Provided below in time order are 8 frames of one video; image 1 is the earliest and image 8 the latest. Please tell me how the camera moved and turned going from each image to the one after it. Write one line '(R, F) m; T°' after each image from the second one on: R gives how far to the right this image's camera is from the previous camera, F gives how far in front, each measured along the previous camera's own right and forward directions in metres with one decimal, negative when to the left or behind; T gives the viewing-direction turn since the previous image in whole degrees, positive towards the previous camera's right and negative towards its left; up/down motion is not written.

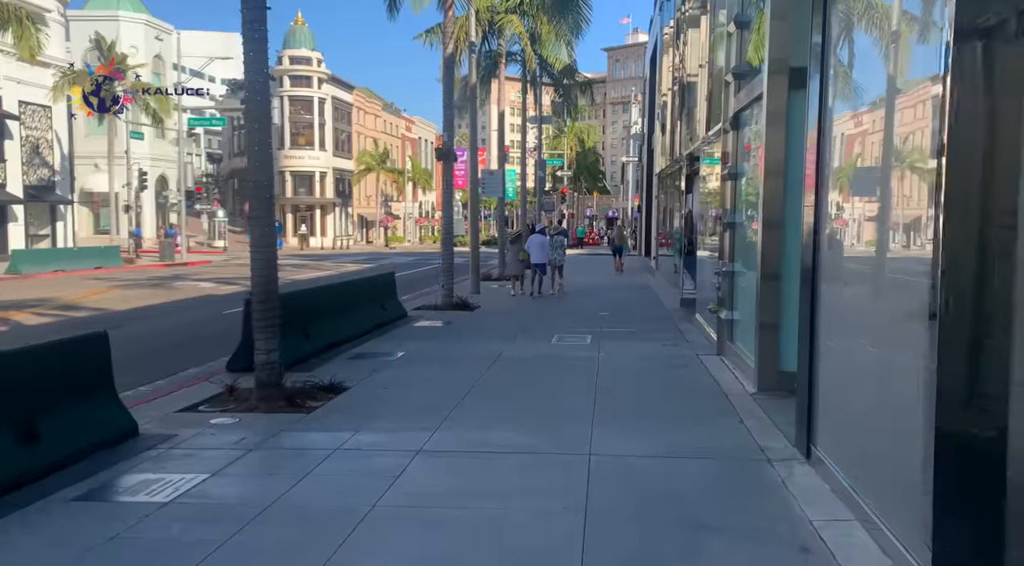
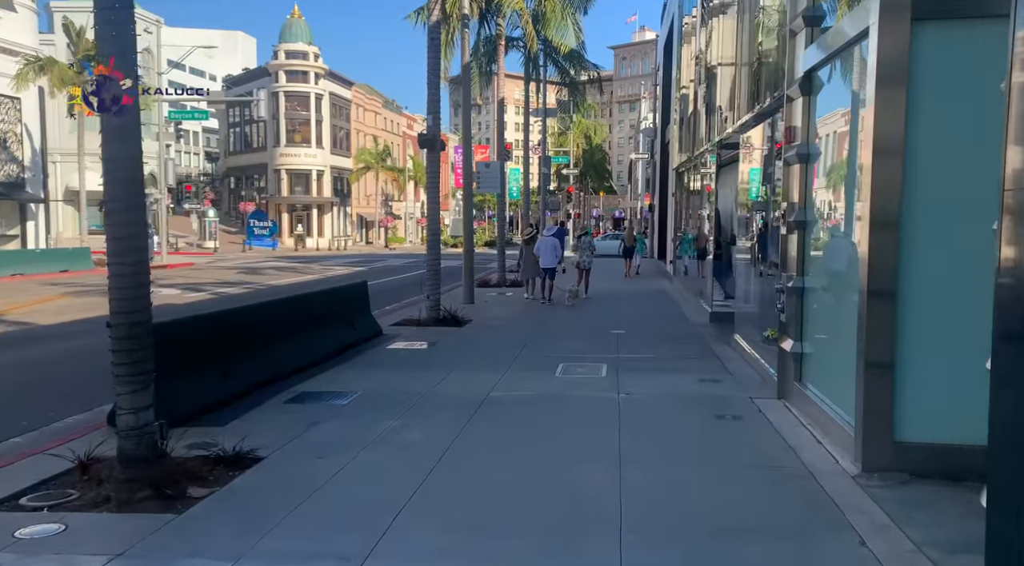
(+0.1, +2.6) m; 0°
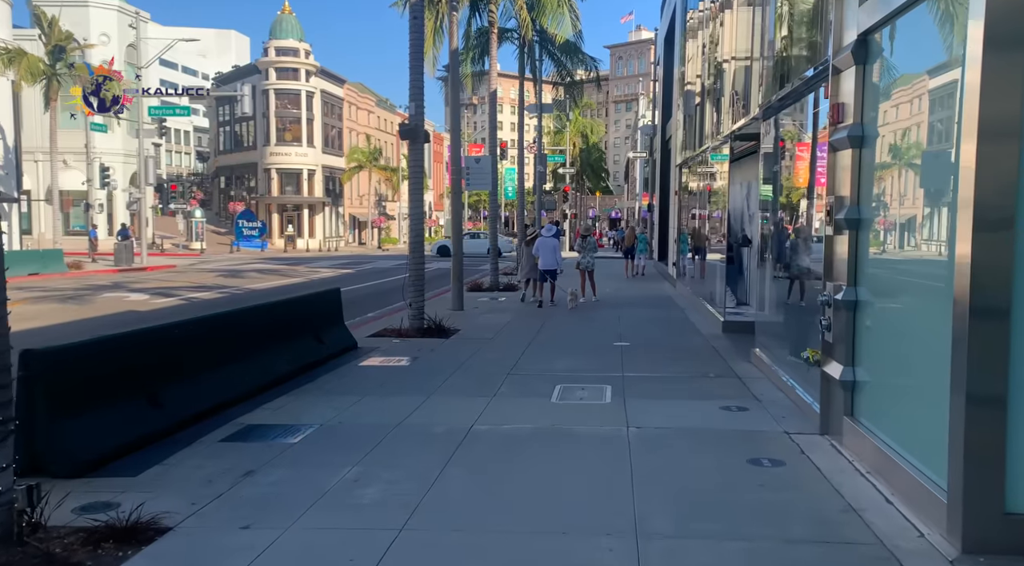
(+0.1, +1.4) m; 0°
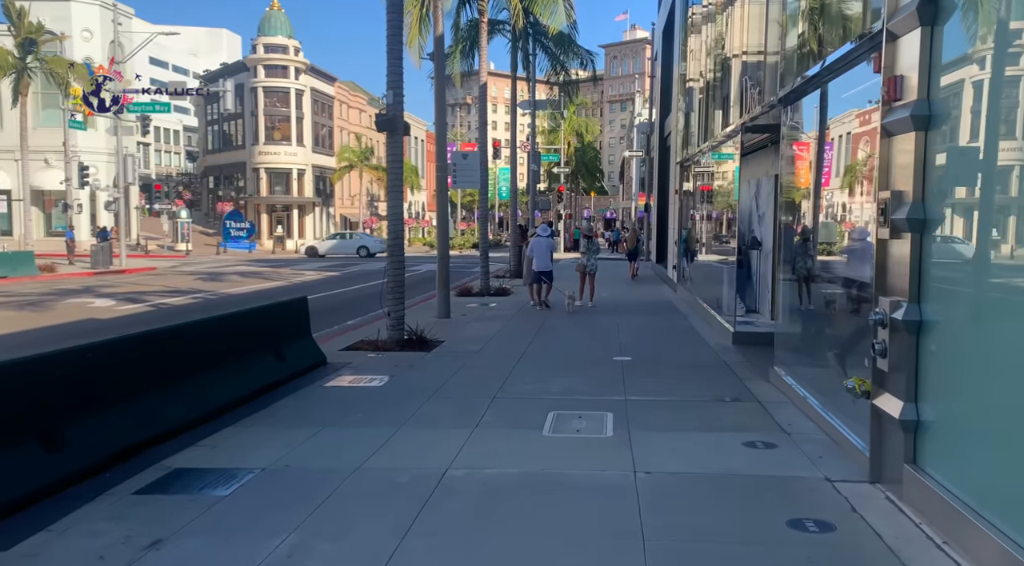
(+0.1, +1.2) m; 0°
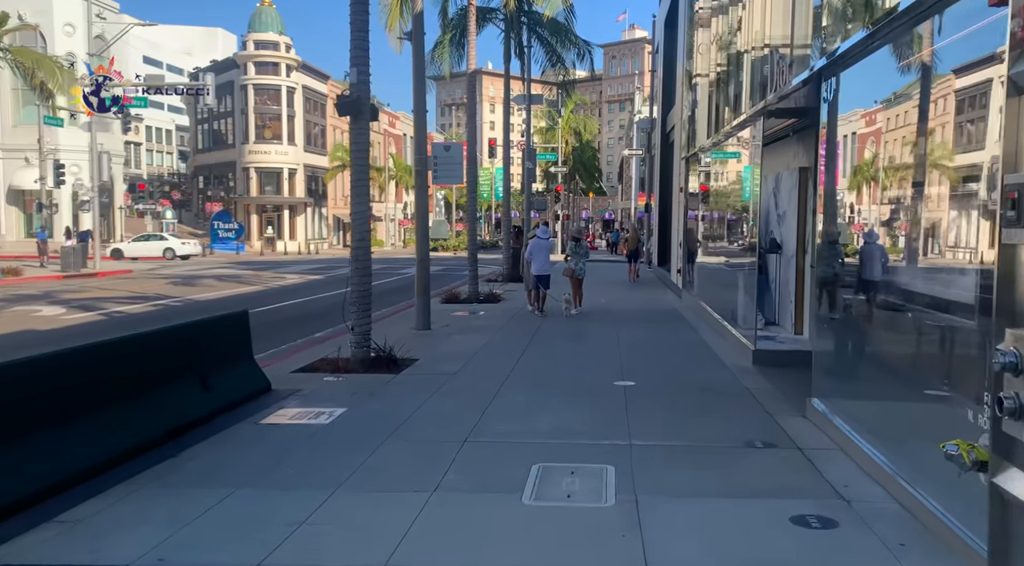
(+0.2, +1.6) m; 0°
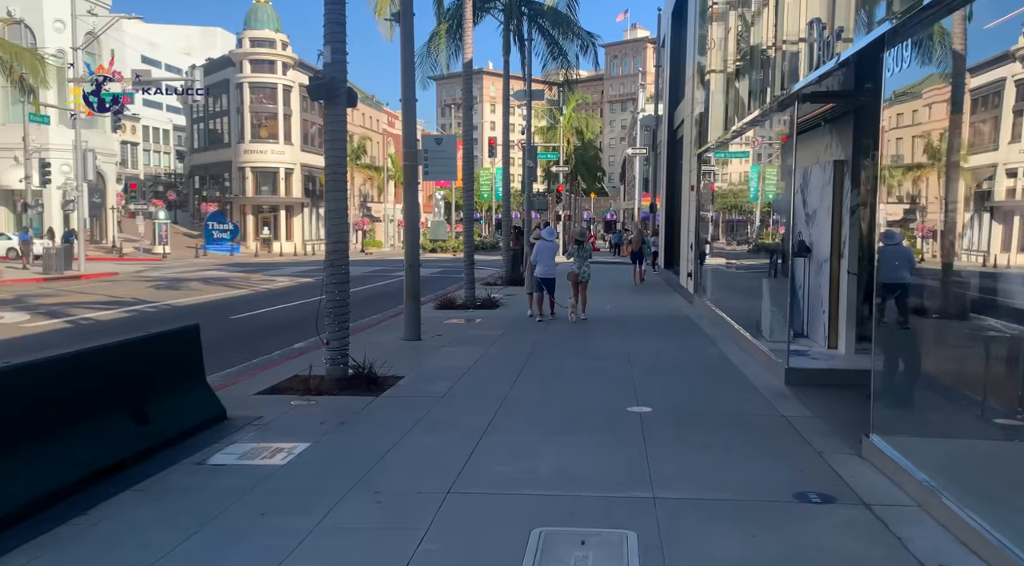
(0.0, +1.2) m; 0°
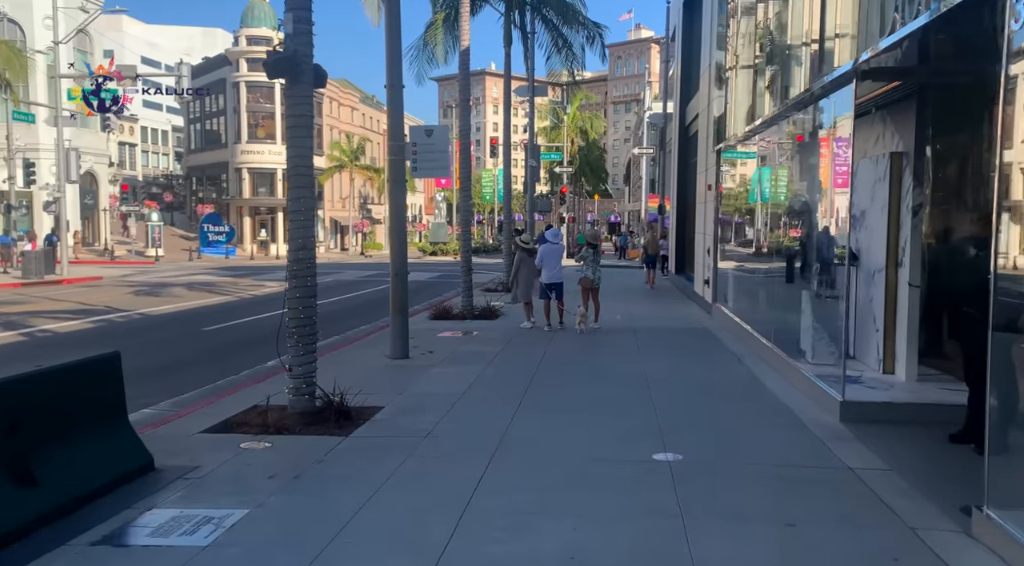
(0.0, +1.4) m; 0°
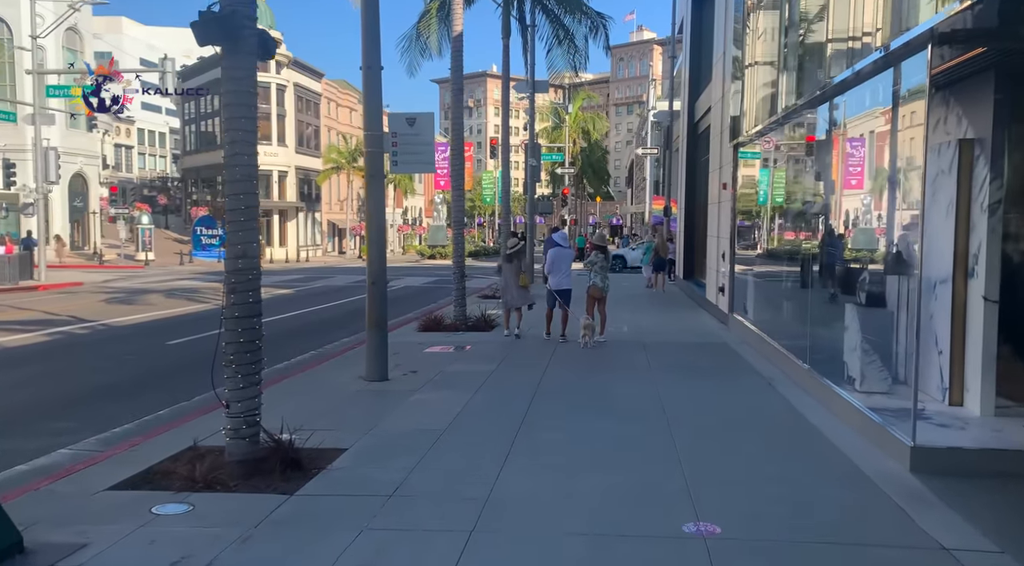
(+0.1, +1.4) m; 0°
